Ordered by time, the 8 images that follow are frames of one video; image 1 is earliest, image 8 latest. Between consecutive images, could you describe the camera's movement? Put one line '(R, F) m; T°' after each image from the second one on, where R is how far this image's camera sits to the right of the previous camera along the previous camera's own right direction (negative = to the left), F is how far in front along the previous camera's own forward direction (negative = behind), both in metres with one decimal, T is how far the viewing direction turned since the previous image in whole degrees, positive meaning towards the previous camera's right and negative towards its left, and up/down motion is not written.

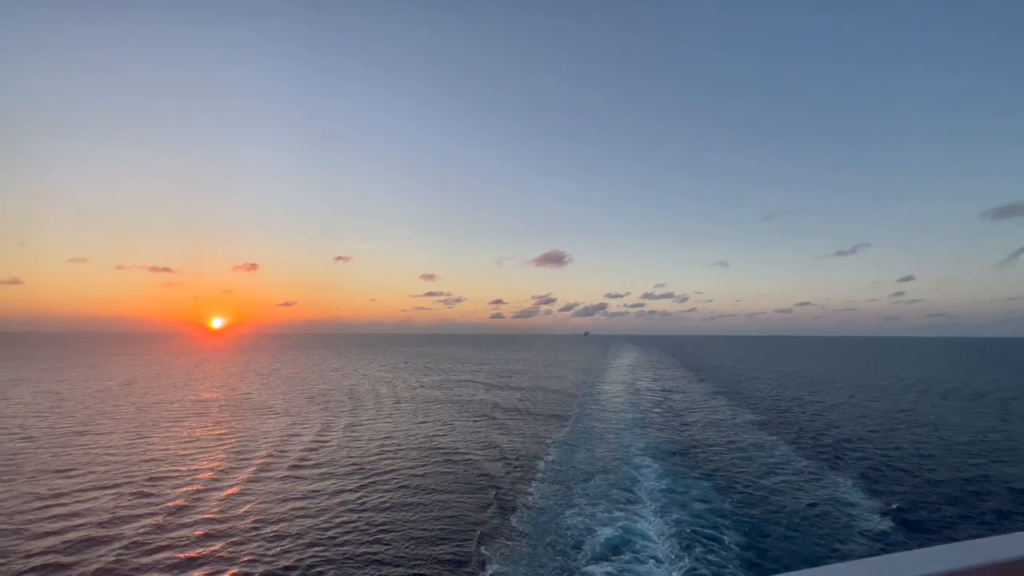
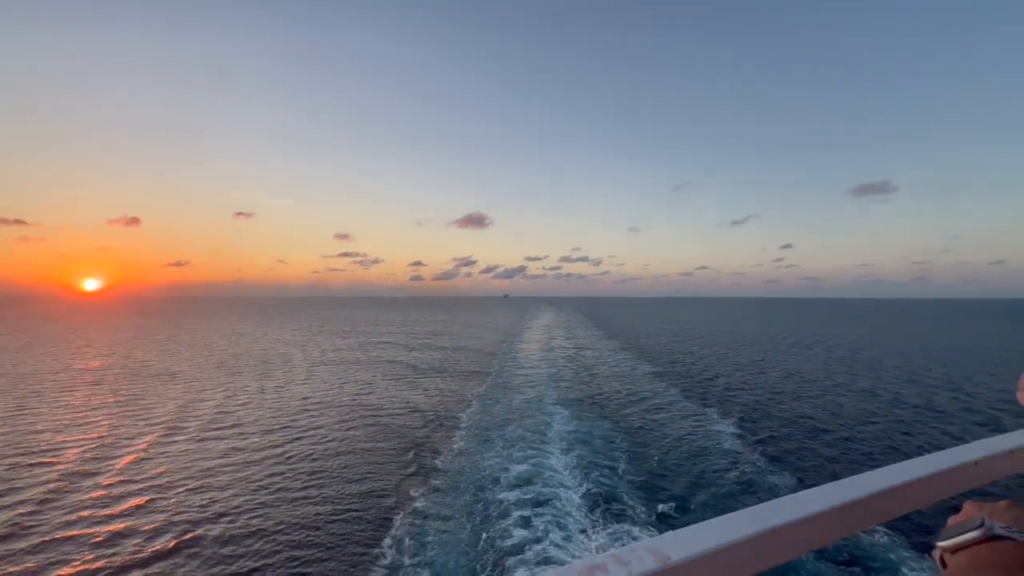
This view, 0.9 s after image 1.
(-0.1, -1.3) m; +10°
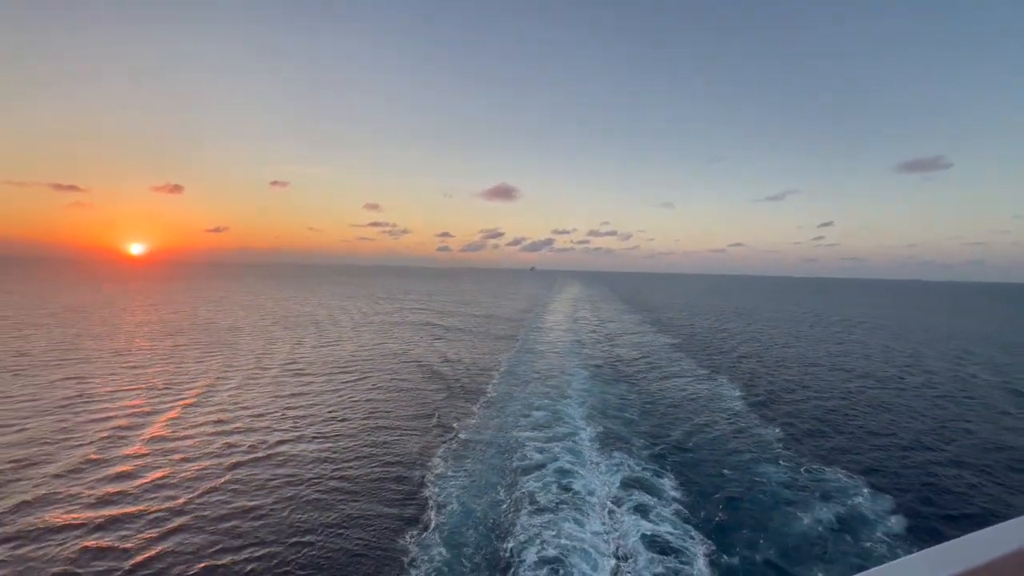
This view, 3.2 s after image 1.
(+0.1, -2.8) m; -3°
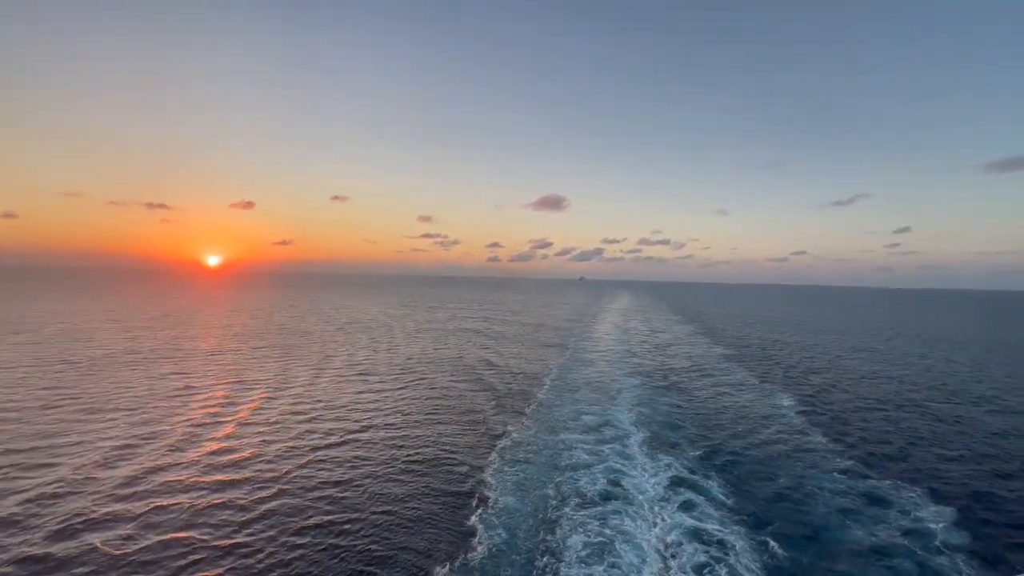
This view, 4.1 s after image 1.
(-0.1, -1.3) m; -6°
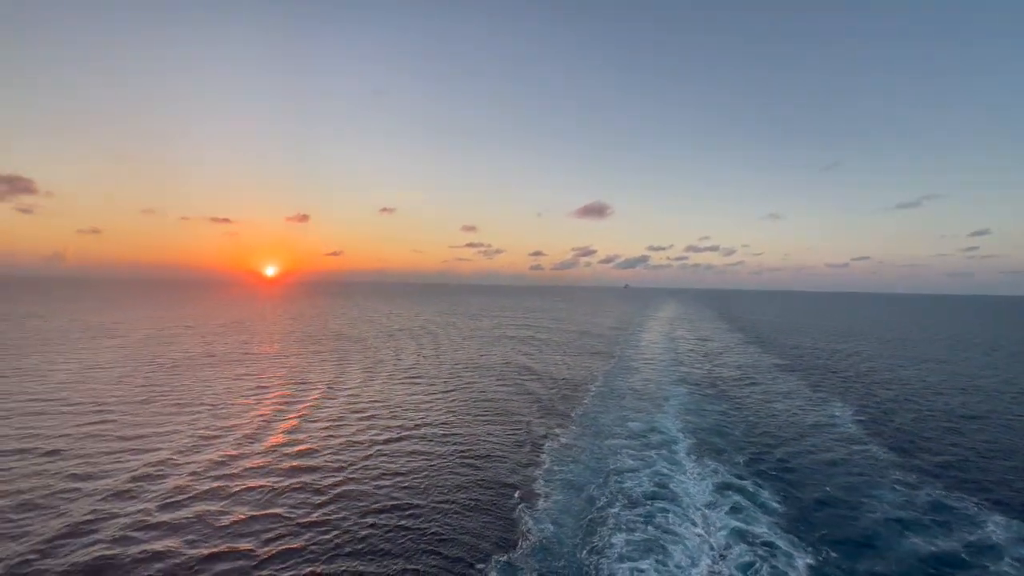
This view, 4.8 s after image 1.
(-0.1, -0.8) m; -5°
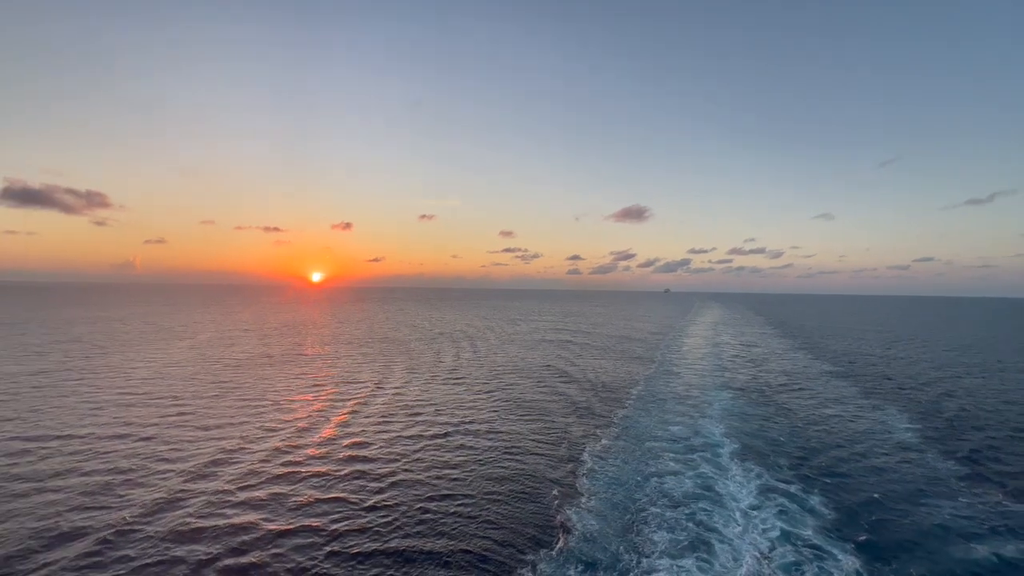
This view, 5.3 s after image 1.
(-0.2, -0.7) m; -5°
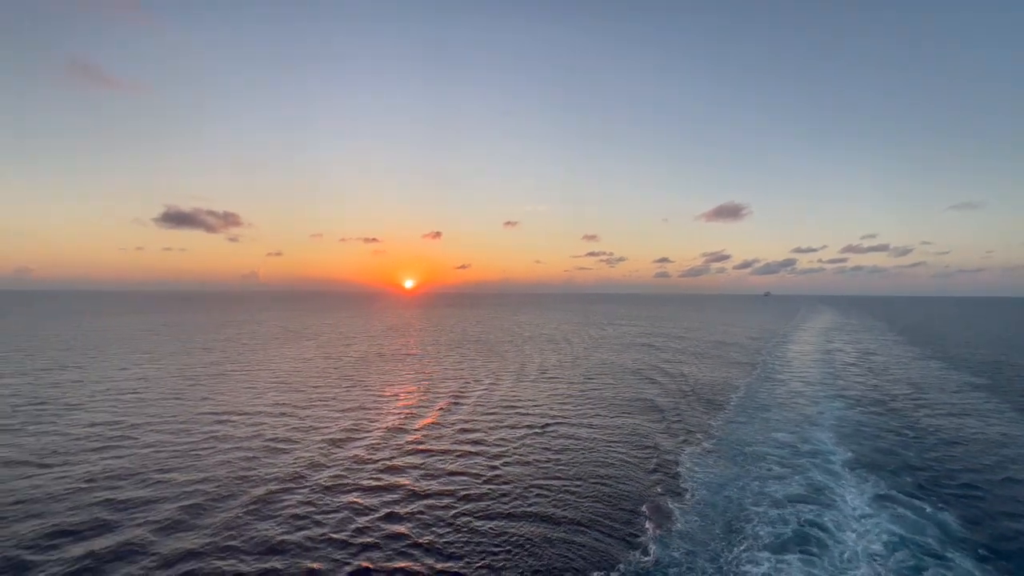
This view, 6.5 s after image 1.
(-0.4, -1.4) m; -11°
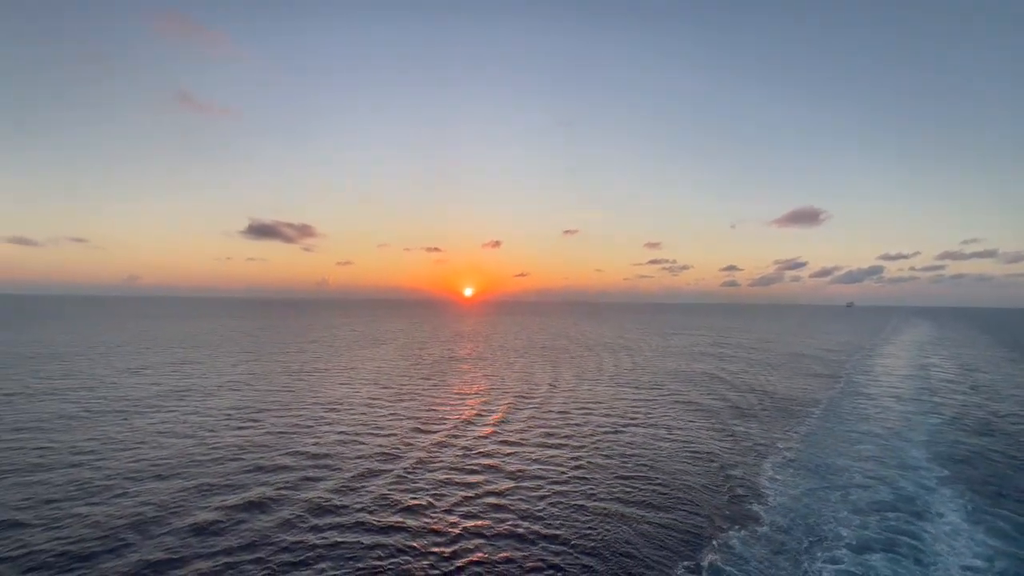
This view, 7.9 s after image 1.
(-0.7, -1.4) m; -7°
